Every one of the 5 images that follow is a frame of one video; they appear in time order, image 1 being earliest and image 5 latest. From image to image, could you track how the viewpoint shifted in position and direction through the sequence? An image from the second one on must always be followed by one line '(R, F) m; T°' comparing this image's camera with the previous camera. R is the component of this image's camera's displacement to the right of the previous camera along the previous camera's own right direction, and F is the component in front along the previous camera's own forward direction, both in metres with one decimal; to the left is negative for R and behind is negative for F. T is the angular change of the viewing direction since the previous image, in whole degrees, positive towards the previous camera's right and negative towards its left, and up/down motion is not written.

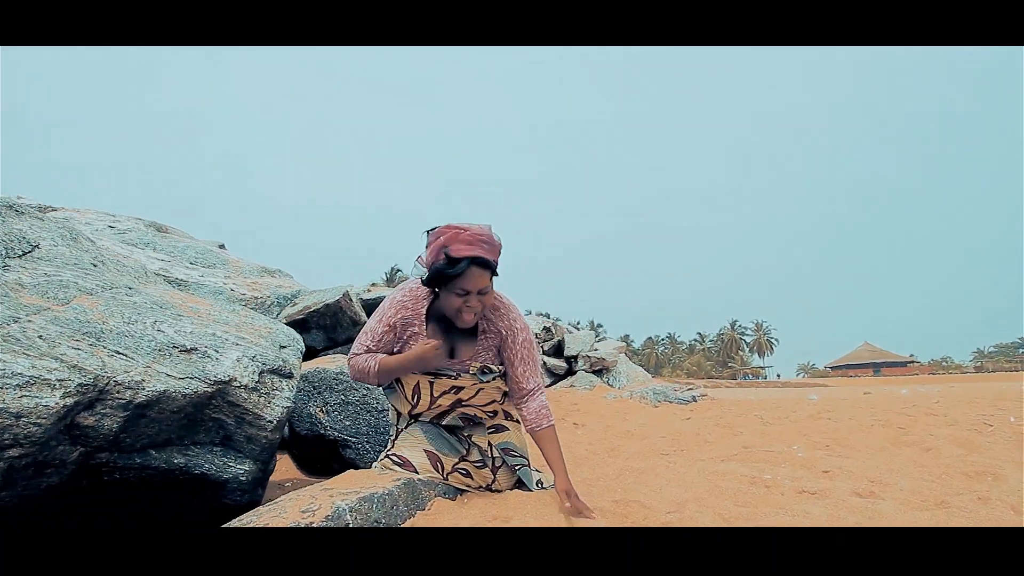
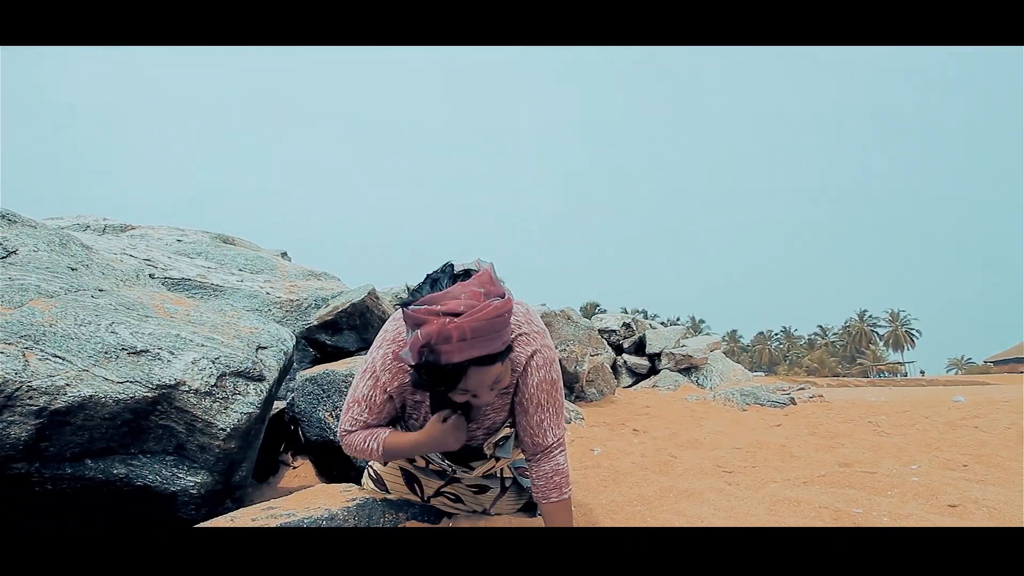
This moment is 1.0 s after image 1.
(+0.6, +0.6) m; -12°
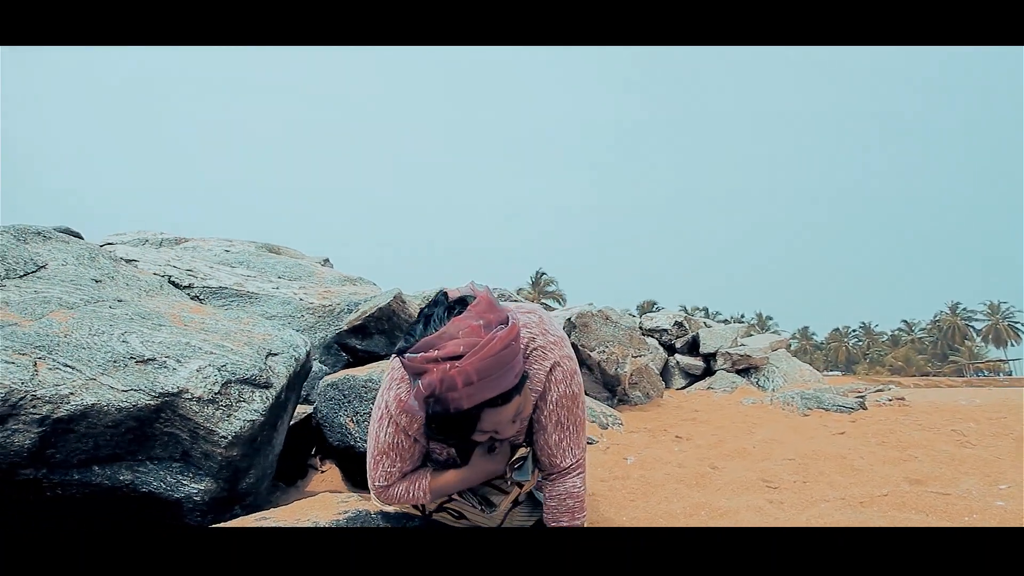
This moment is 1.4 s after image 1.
(+0.3, +0.2) m; -7°
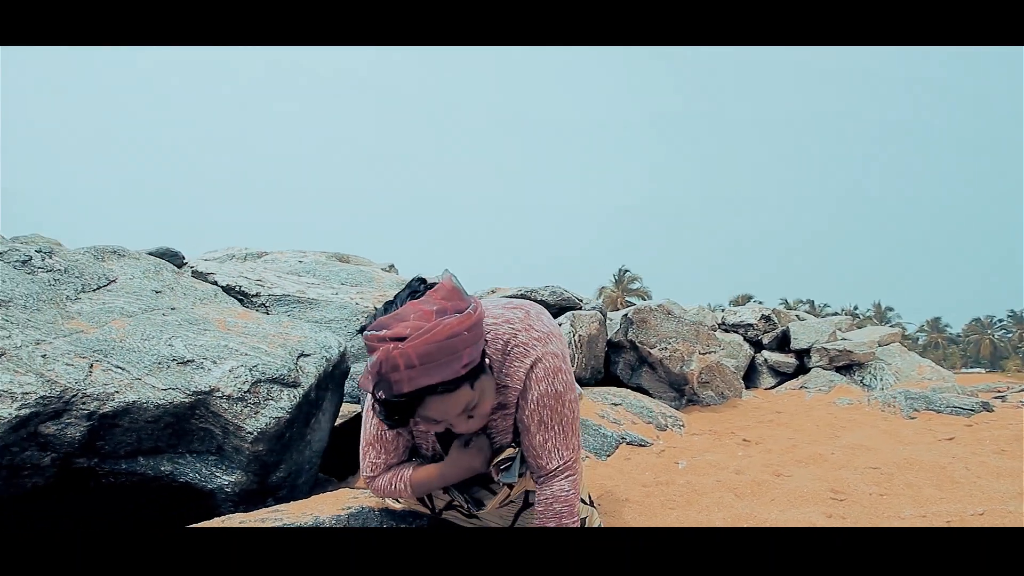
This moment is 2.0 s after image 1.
(+0.5, +0.1) m; -12°
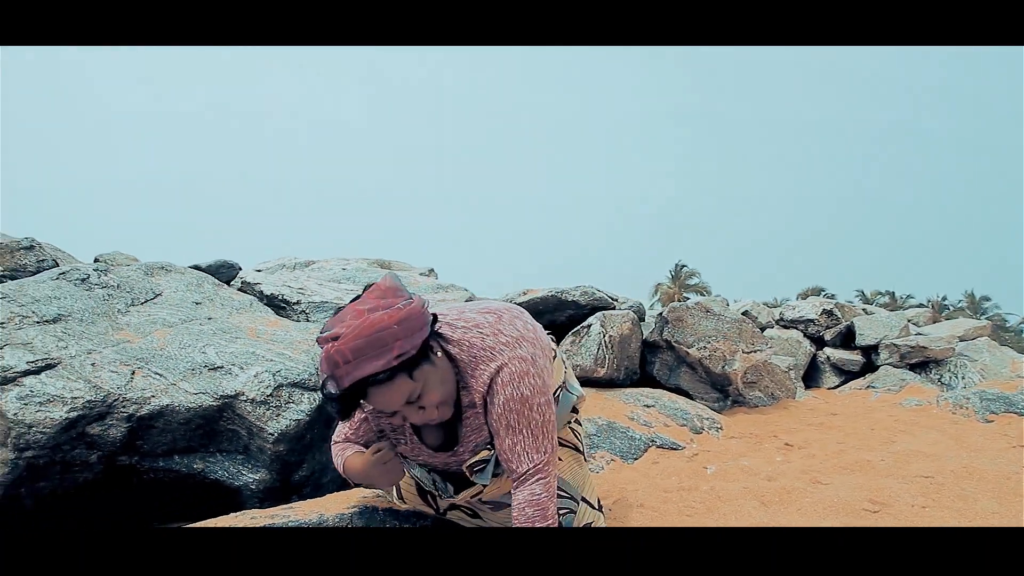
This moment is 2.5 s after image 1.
(+0.4, 0.0) m; -8°
